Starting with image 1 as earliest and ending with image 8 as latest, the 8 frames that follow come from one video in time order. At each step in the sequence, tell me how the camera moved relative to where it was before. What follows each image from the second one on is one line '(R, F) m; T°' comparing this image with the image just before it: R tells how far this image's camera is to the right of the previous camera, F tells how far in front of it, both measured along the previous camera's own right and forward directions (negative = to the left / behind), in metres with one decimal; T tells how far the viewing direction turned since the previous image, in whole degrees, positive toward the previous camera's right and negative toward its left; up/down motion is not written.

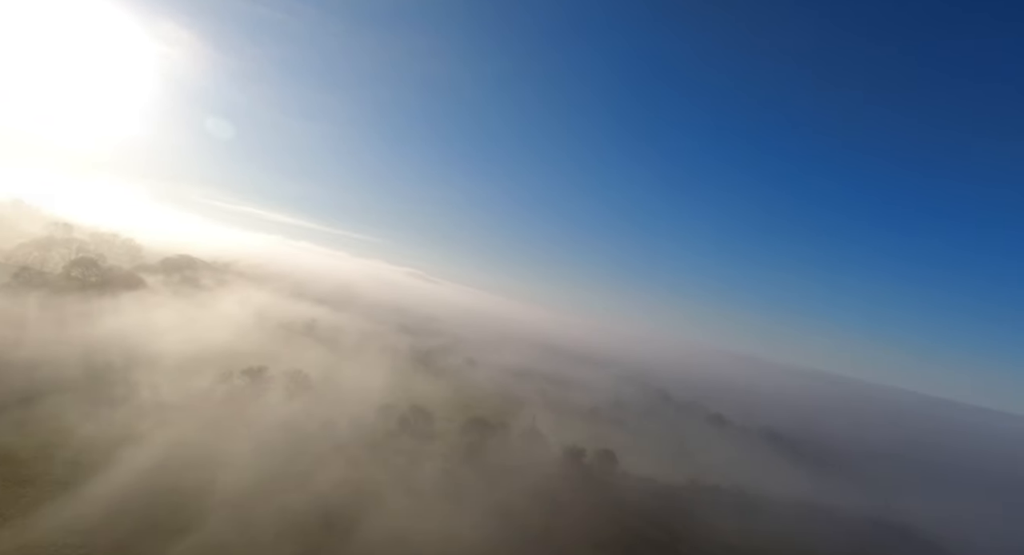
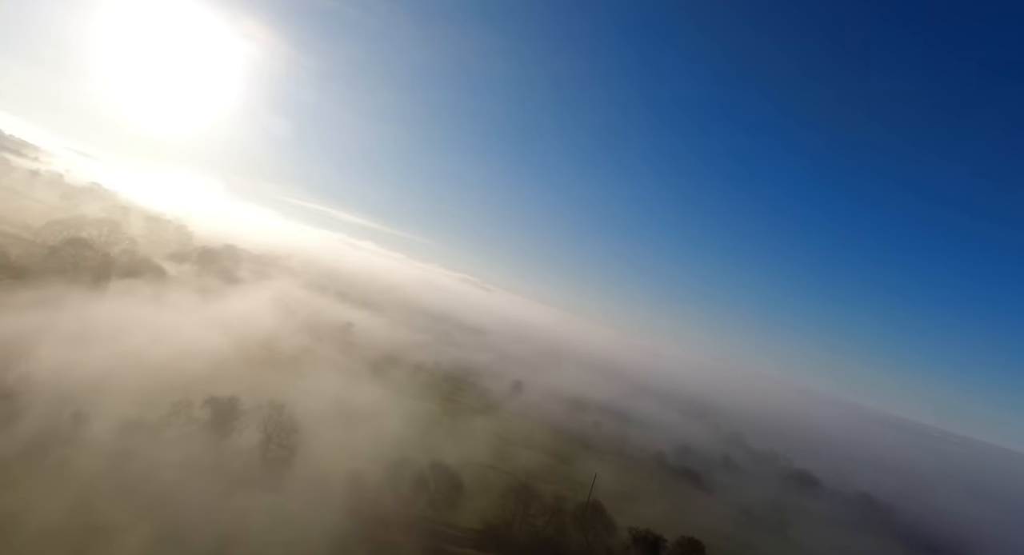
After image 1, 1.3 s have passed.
(-2.2, +29.8) m; -6°
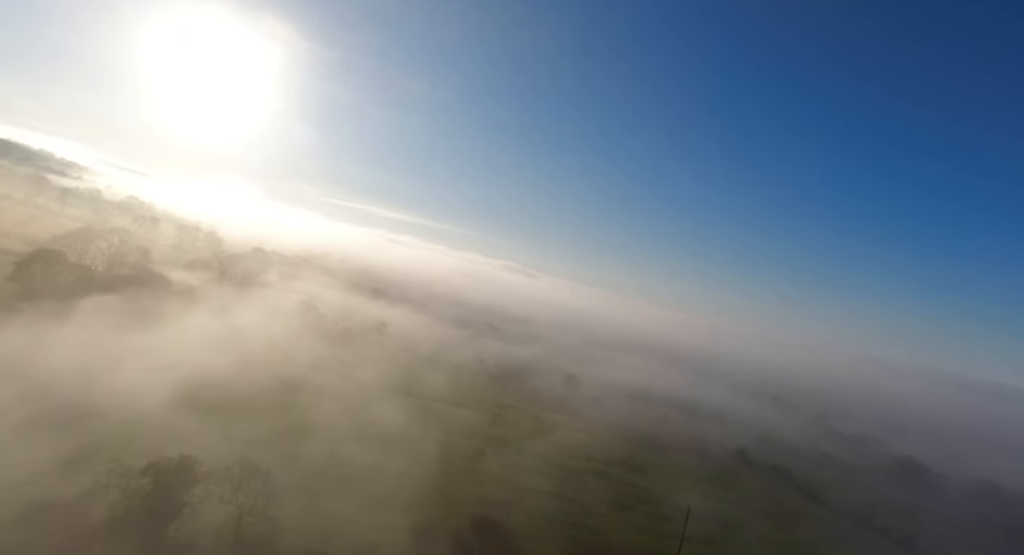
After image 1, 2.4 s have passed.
(-1.6, +23.7) m; -5°
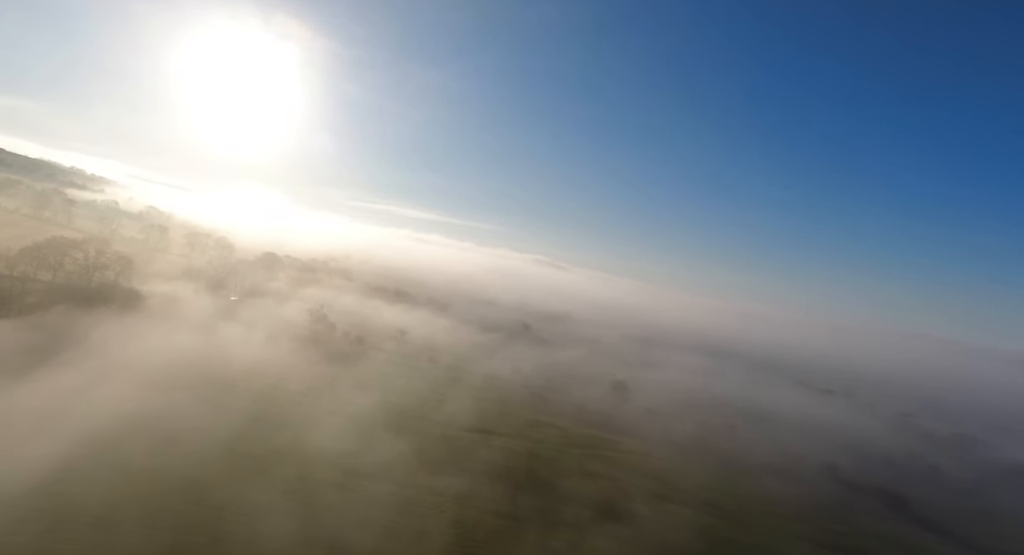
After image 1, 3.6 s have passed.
(-1.4, +26.8) m; -3°
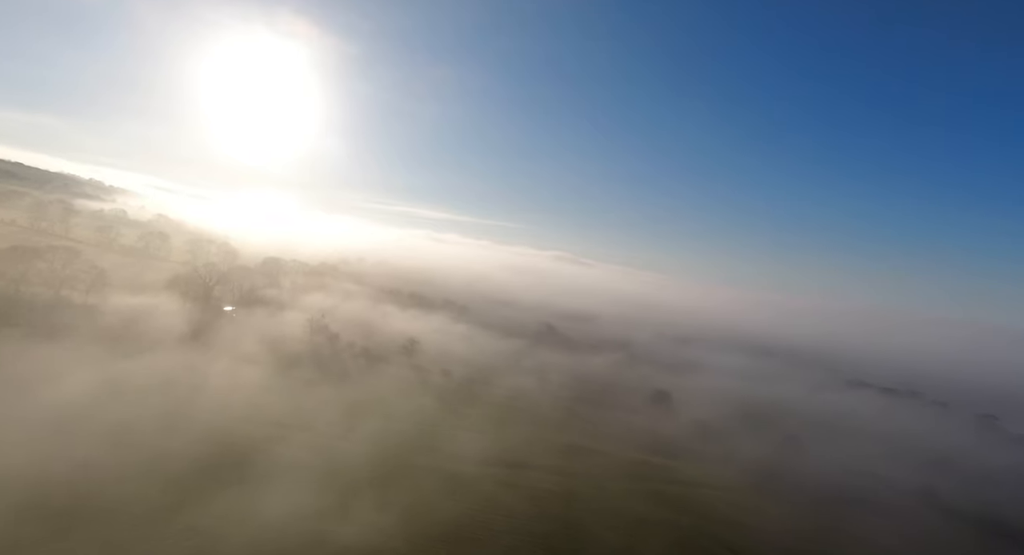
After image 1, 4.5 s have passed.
(-1.0, +21.5) m; -2°
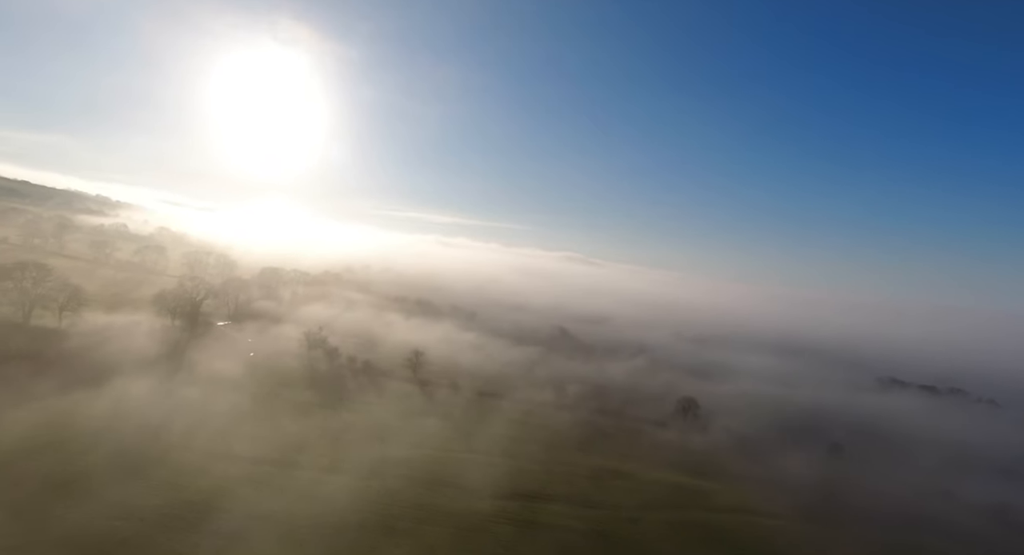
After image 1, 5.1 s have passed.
(0.0, +12.3) m; -1°
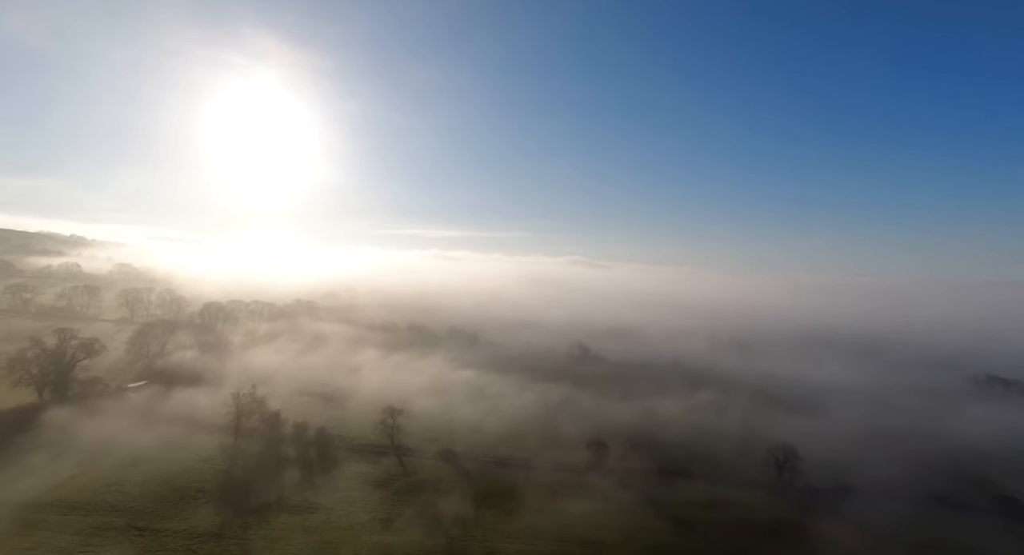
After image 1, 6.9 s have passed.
(-0.3, +44.0) m; 0°
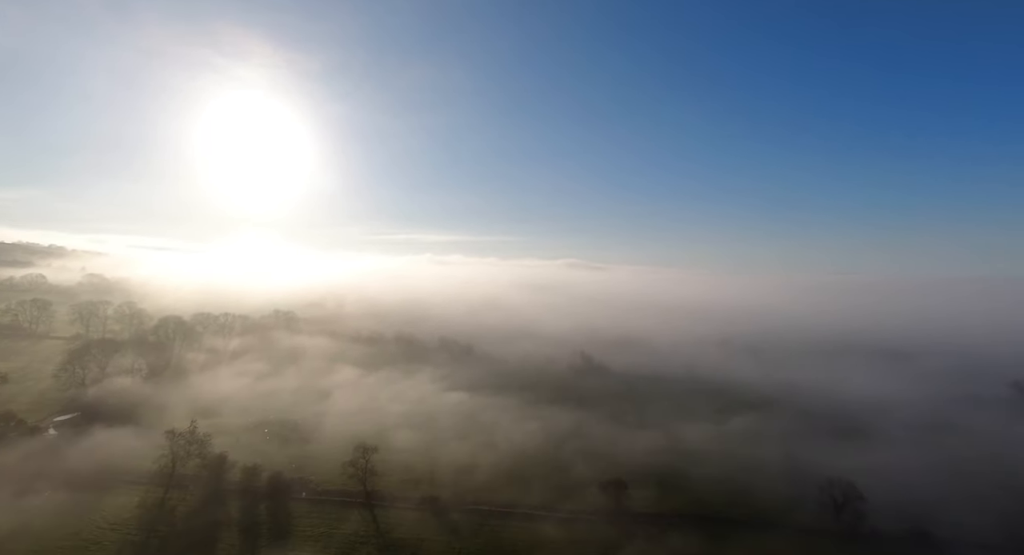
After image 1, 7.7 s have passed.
(0.0, +19.2) m; 0°
